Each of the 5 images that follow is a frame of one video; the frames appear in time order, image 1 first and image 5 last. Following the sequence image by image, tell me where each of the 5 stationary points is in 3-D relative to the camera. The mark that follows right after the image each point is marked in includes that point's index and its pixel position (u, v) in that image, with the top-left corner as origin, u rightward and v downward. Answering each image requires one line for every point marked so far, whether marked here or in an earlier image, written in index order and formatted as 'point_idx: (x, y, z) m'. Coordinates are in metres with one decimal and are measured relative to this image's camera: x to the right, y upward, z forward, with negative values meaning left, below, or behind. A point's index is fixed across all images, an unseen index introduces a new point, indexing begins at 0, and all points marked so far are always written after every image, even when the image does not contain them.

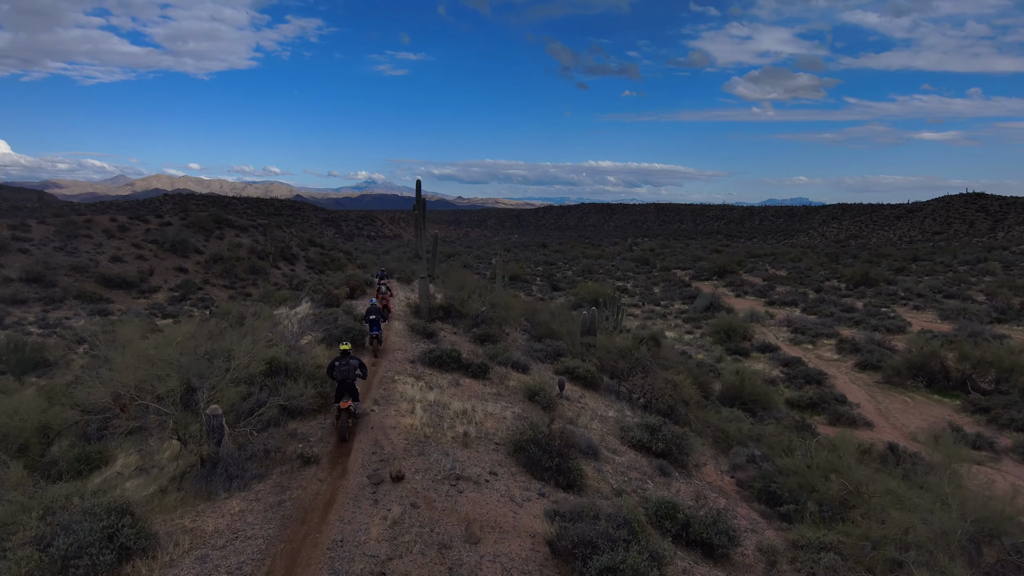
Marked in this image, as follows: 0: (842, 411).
0: (+10.7, -3.9, +14.5) m
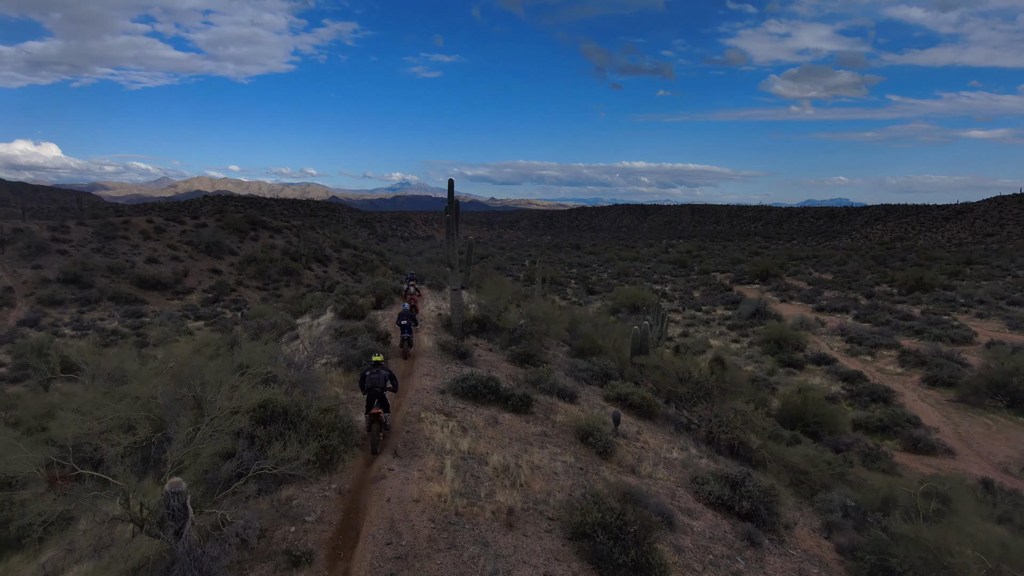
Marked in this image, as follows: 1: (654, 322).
0: (+11.7, -4.2, +12.9) m
1: (+5.5, -1.3, +17.4) m
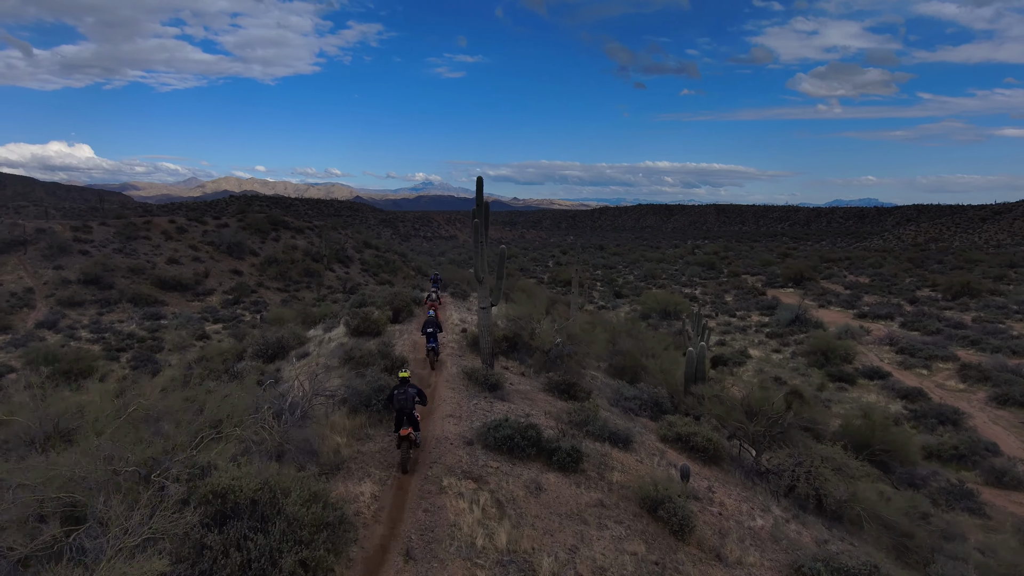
0: (+12.4, -4.5, +11.3) m
1: (+6.4, -1.6, +16.0) m
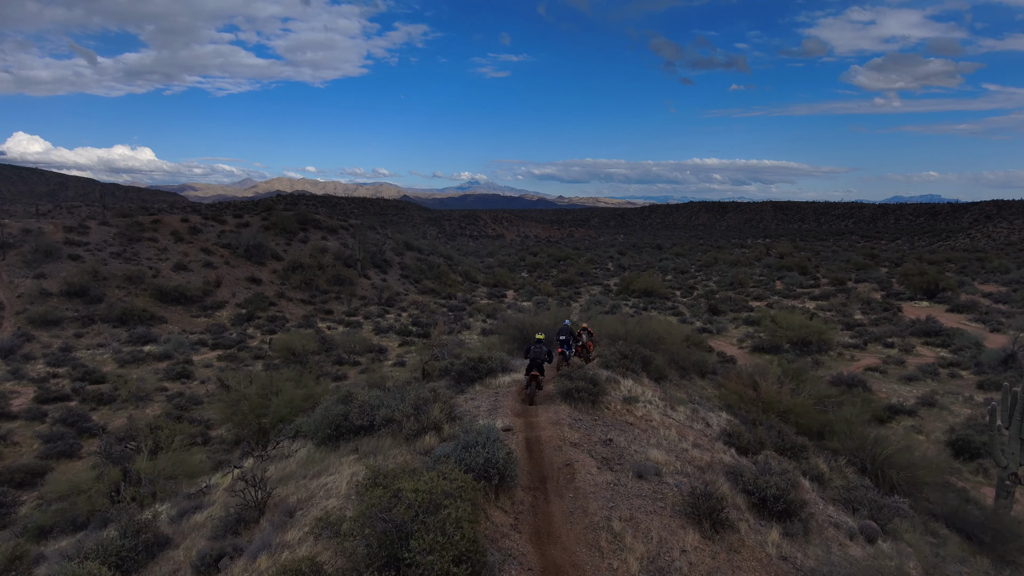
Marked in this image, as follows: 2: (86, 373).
0: (+14.2, -5.5, +3.7) m
1: (+8.8, -2.5, +9.0) m
2: (-14.5, -2.9, +15.3) m
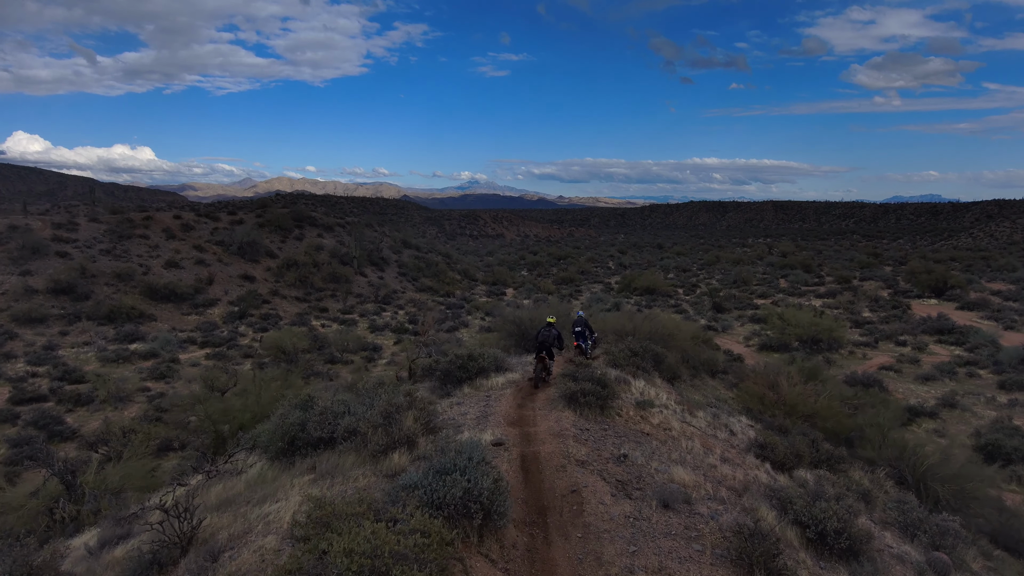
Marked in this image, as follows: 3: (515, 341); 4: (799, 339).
0: (+14.2, -5.4, +3.1) m
1: (+8.7, -2.3, +8.3) m
2: (-14.5, -2.8, +14.6) m
3: (0.0, -1.6, +13.6) m
4: (+12.0, -2.1, +18.9) m
